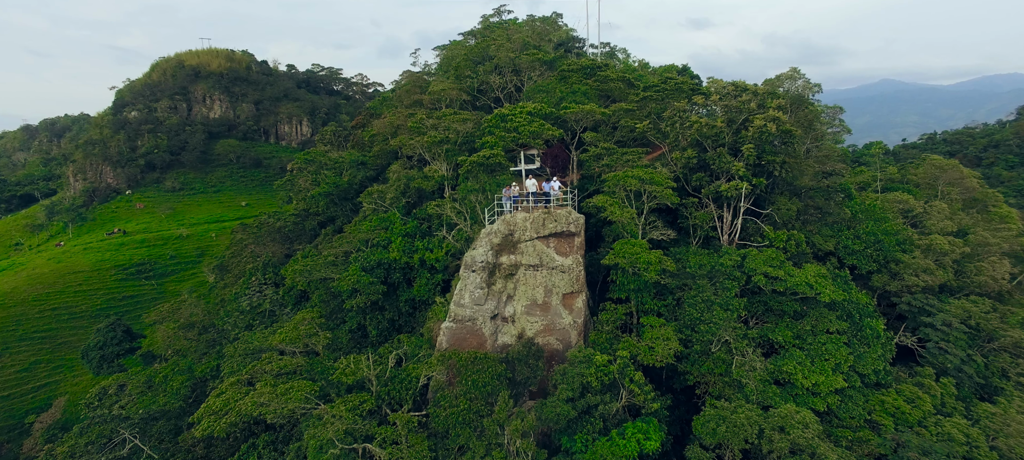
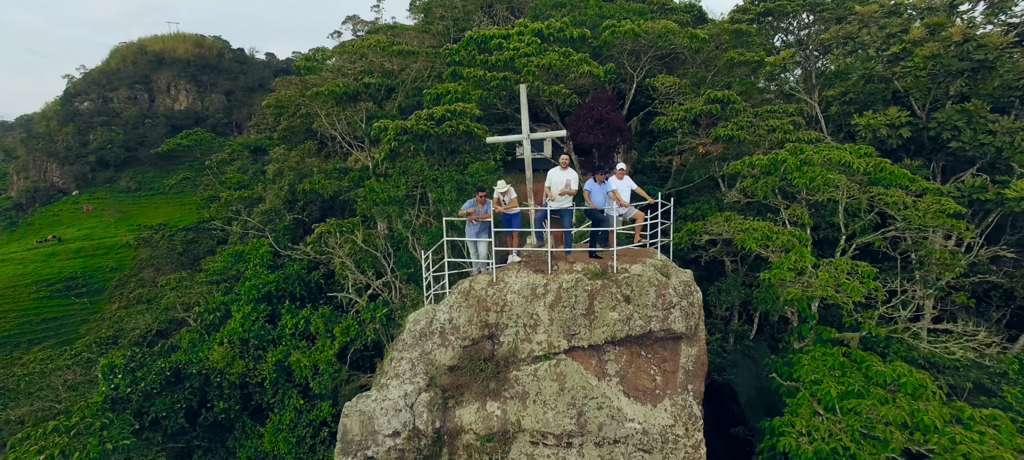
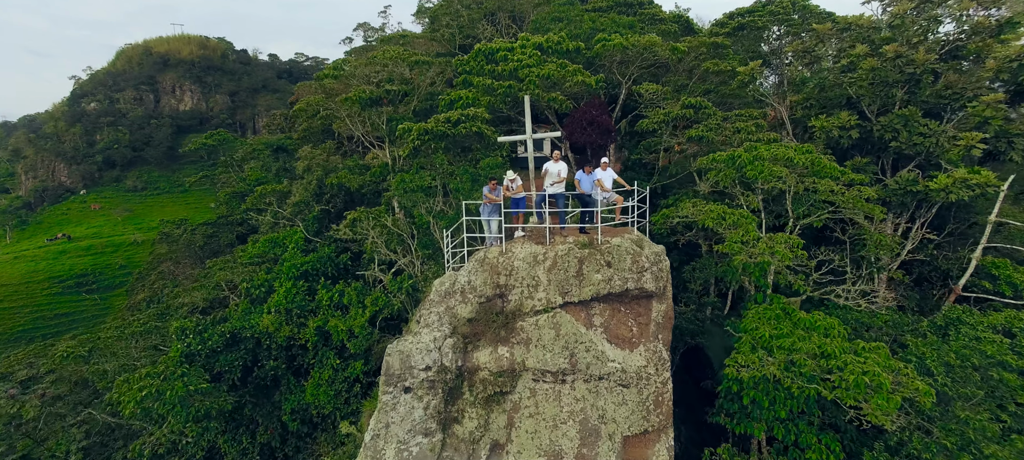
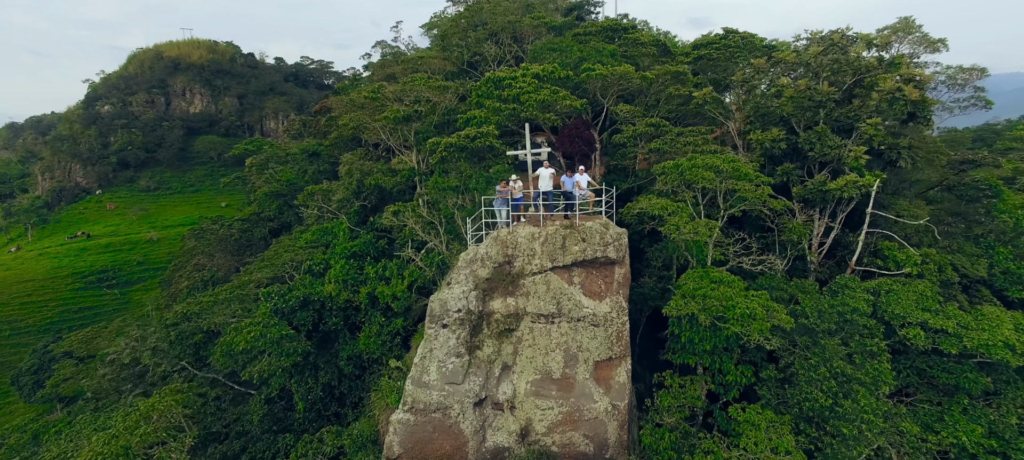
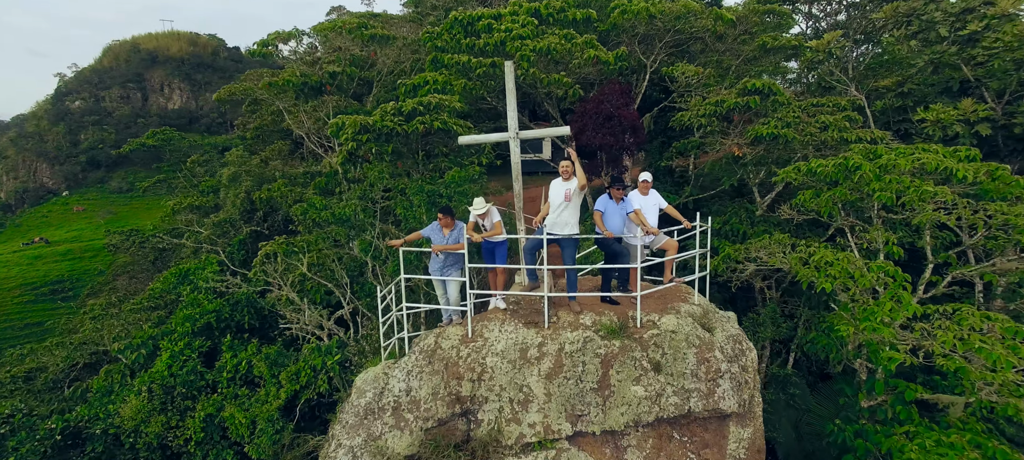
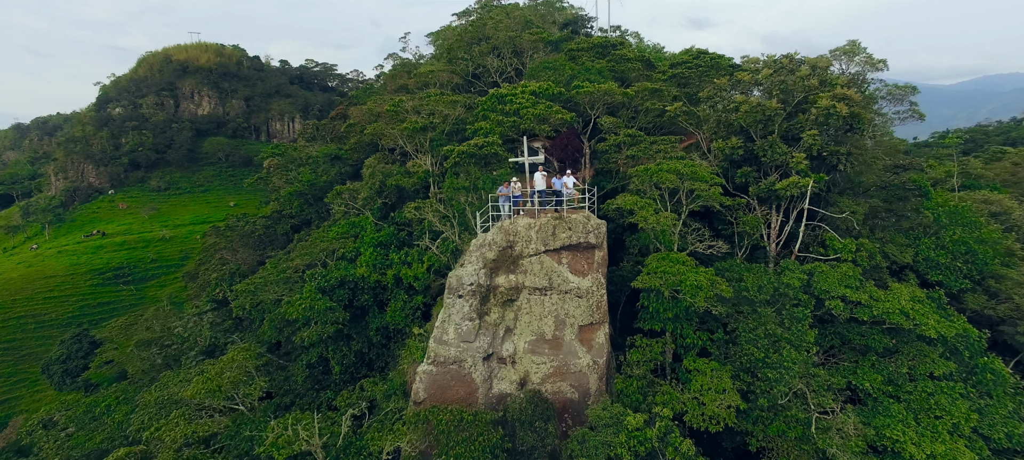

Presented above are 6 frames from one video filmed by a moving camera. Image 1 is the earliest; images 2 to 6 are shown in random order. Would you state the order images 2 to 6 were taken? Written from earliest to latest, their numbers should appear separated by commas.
6, 4, 3, 2, 5
